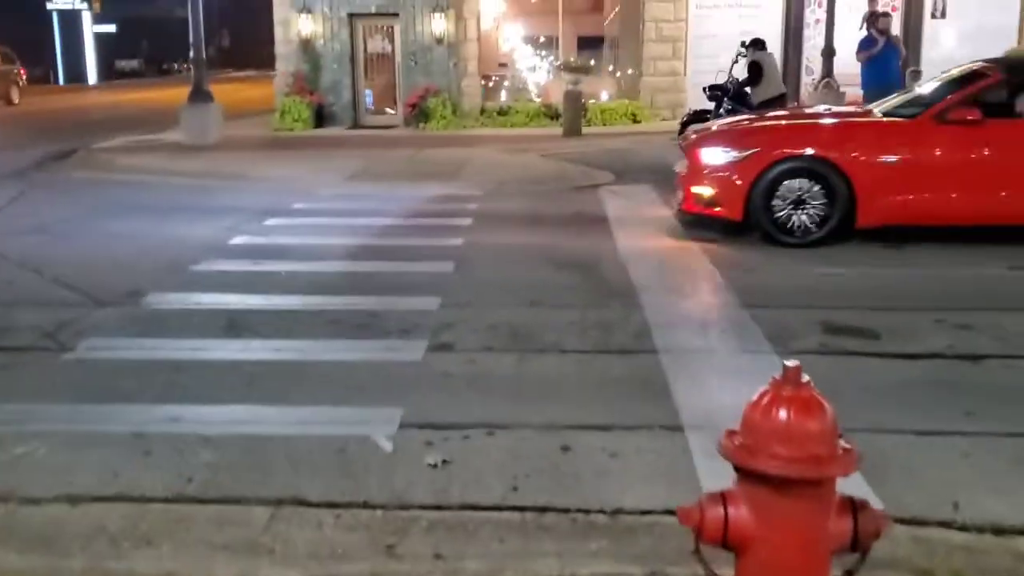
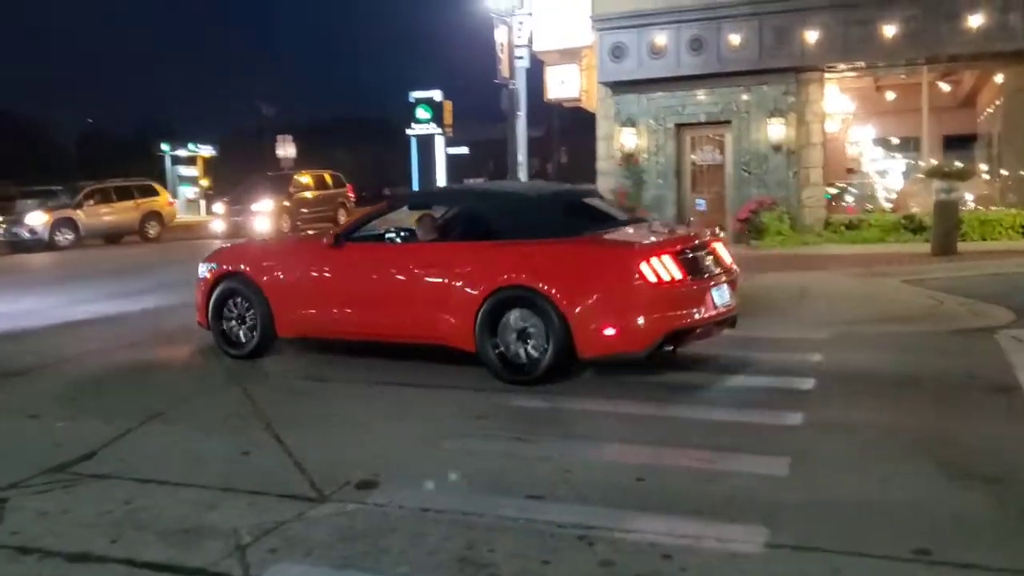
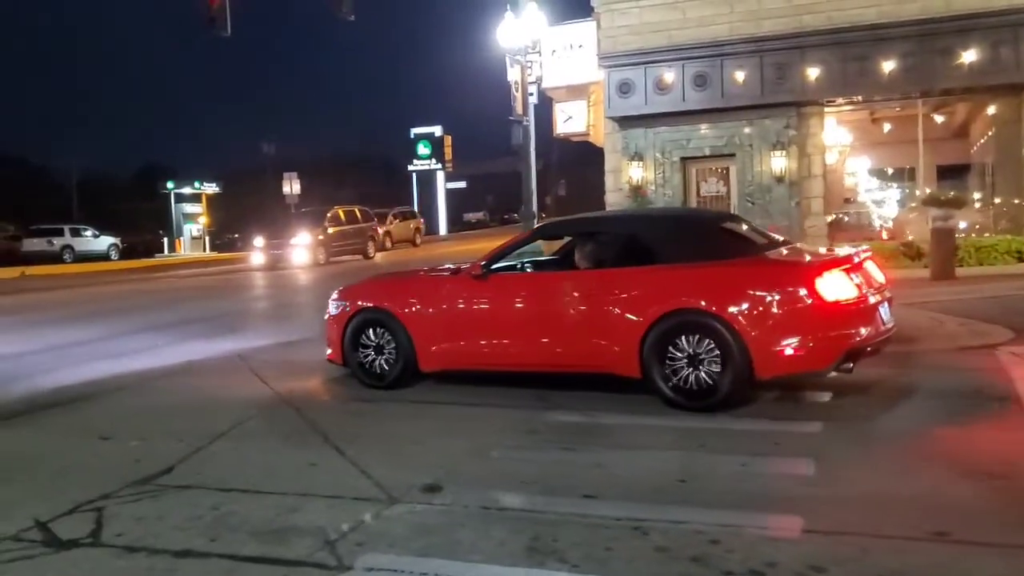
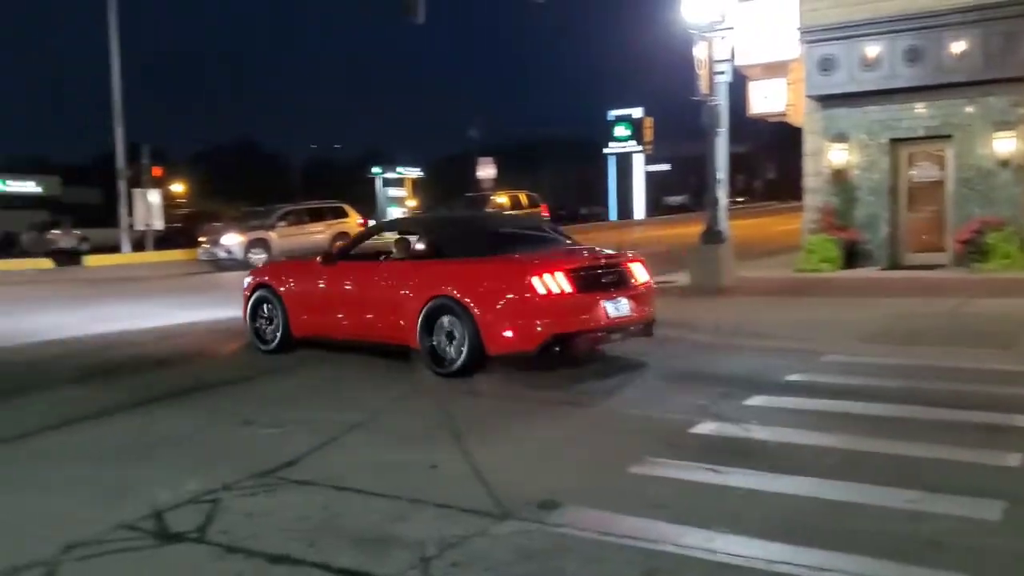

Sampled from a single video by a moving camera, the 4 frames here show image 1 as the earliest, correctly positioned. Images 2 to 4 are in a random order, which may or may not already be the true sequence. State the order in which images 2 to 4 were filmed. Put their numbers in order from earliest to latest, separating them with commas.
3, 2, 4
